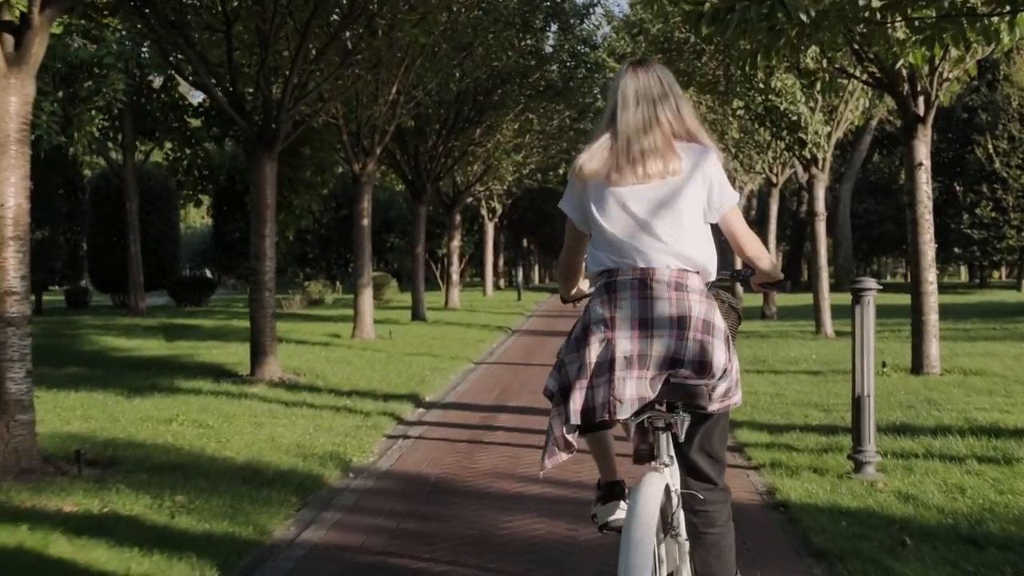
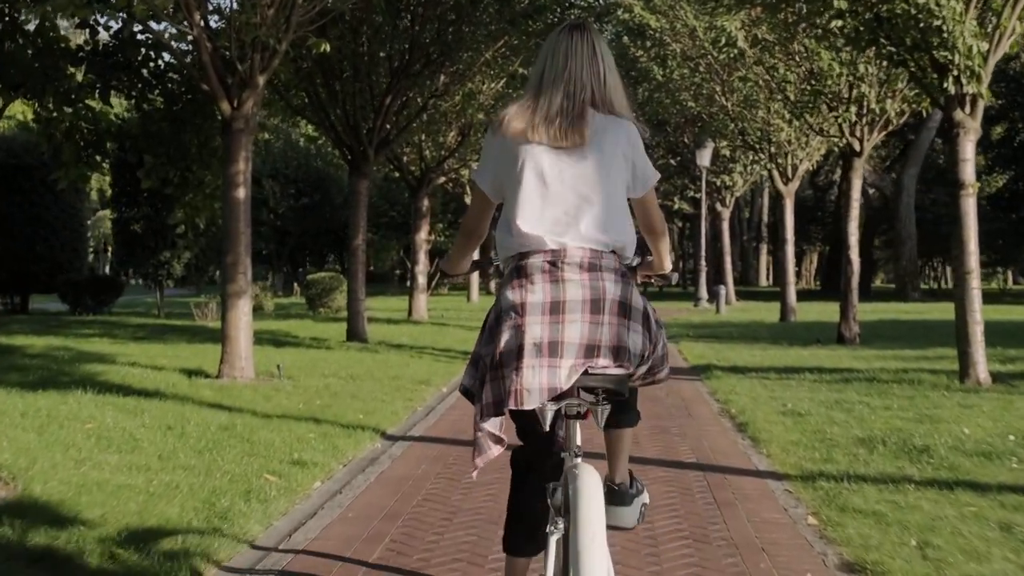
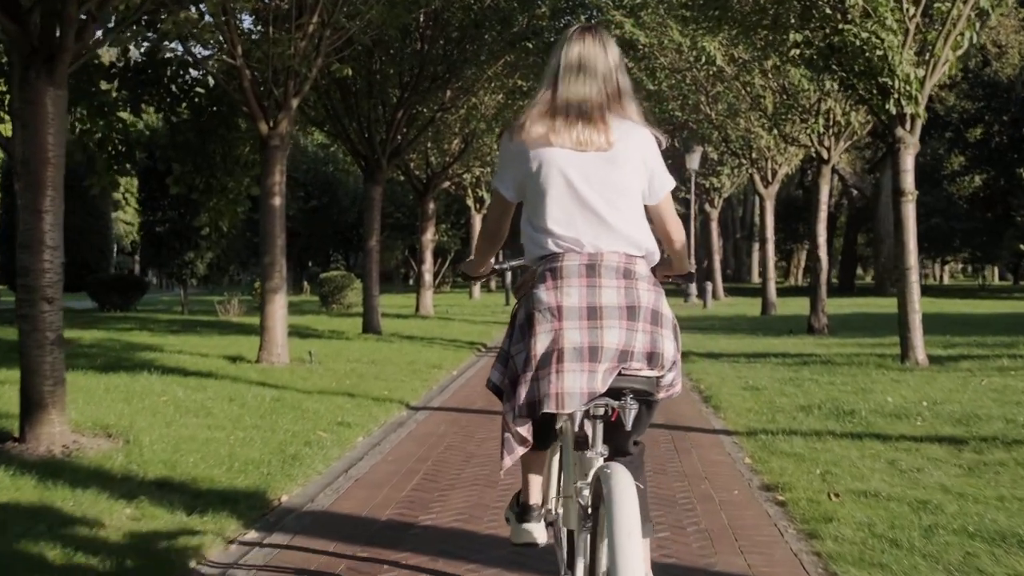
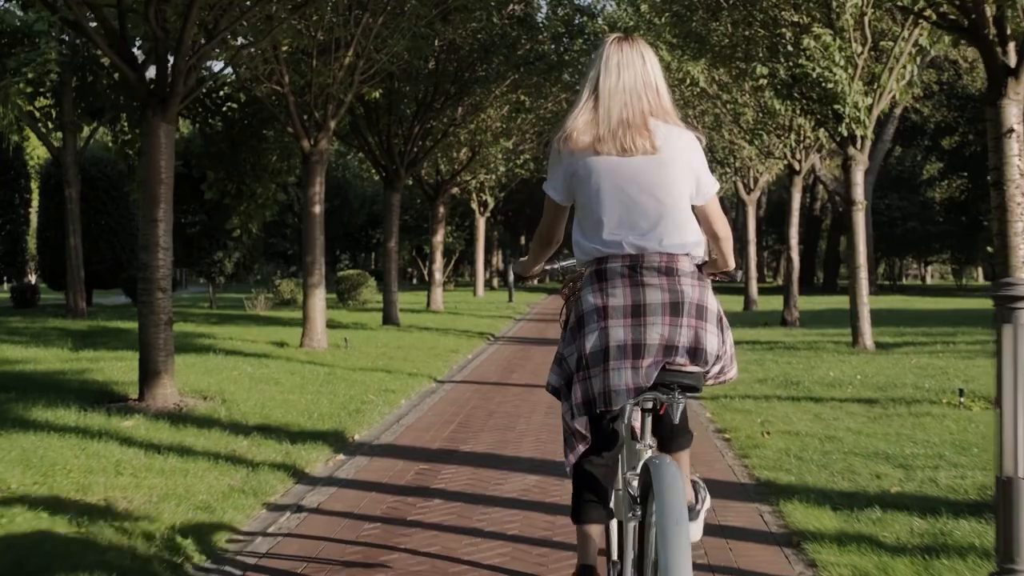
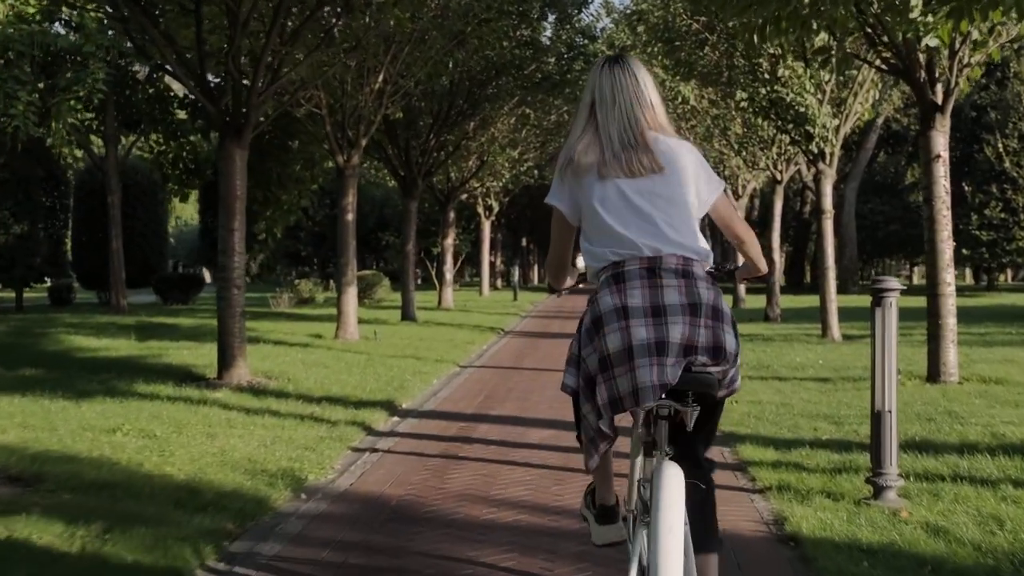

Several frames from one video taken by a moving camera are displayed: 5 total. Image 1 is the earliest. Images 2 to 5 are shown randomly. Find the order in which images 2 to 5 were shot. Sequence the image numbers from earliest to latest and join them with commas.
5, 4, 3, 2
